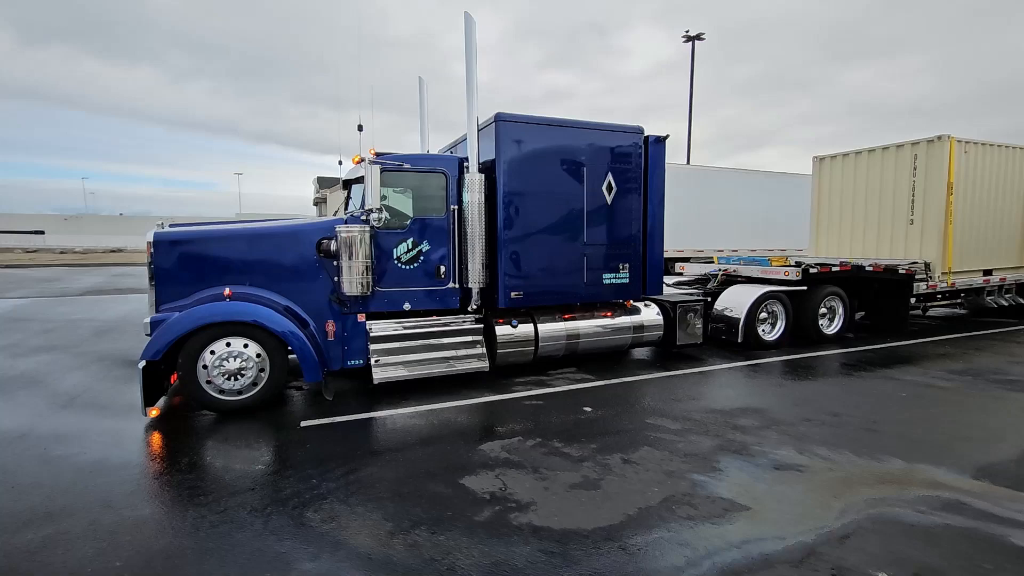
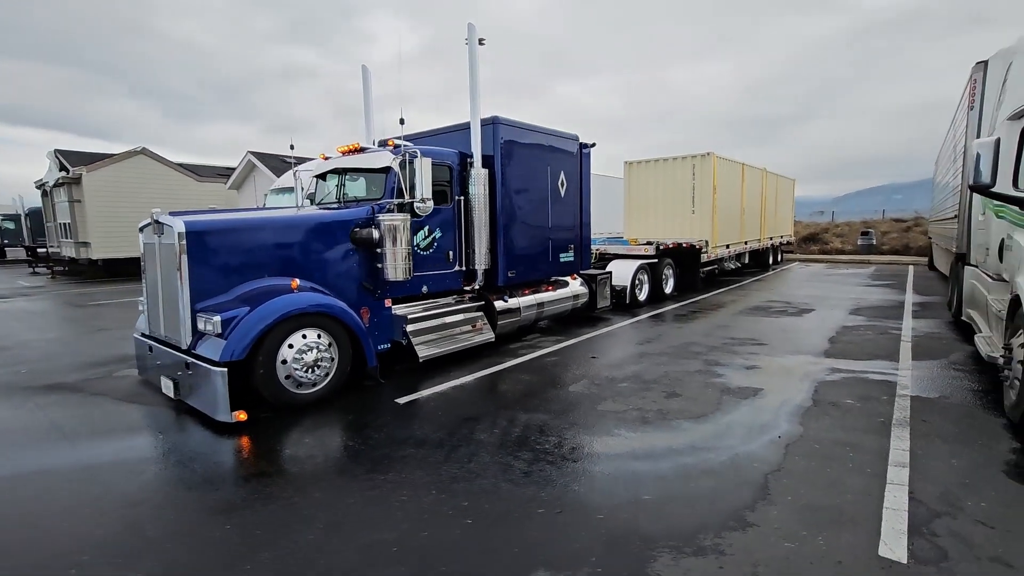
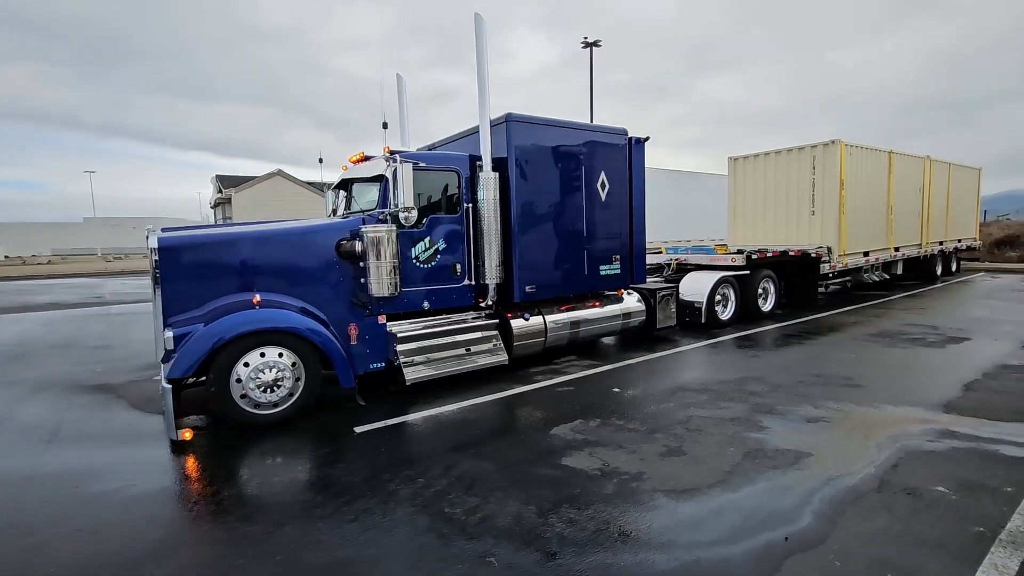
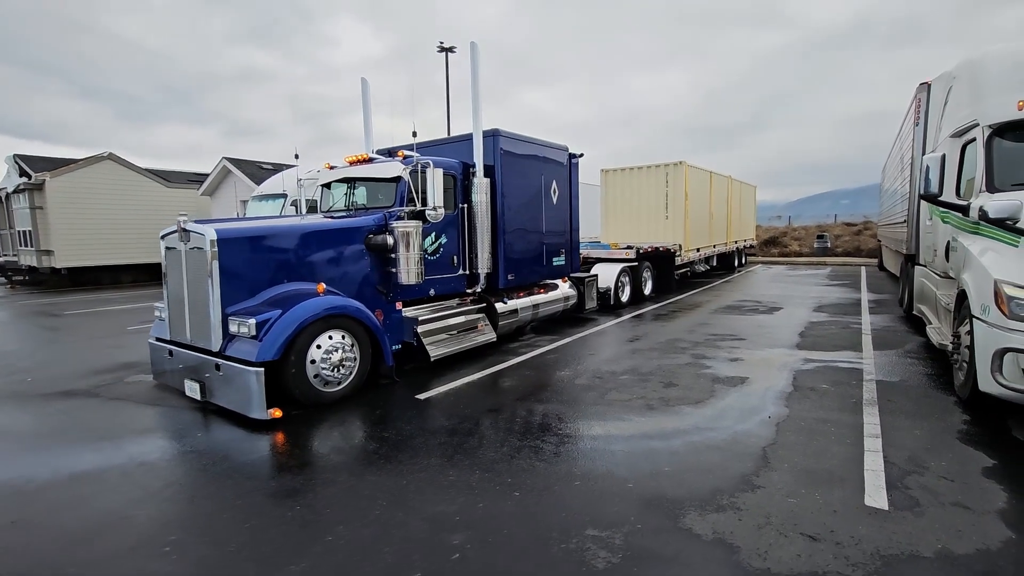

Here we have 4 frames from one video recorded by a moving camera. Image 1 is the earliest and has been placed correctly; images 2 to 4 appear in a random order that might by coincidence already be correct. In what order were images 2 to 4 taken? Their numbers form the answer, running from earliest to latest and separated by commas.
3, 2, 4
